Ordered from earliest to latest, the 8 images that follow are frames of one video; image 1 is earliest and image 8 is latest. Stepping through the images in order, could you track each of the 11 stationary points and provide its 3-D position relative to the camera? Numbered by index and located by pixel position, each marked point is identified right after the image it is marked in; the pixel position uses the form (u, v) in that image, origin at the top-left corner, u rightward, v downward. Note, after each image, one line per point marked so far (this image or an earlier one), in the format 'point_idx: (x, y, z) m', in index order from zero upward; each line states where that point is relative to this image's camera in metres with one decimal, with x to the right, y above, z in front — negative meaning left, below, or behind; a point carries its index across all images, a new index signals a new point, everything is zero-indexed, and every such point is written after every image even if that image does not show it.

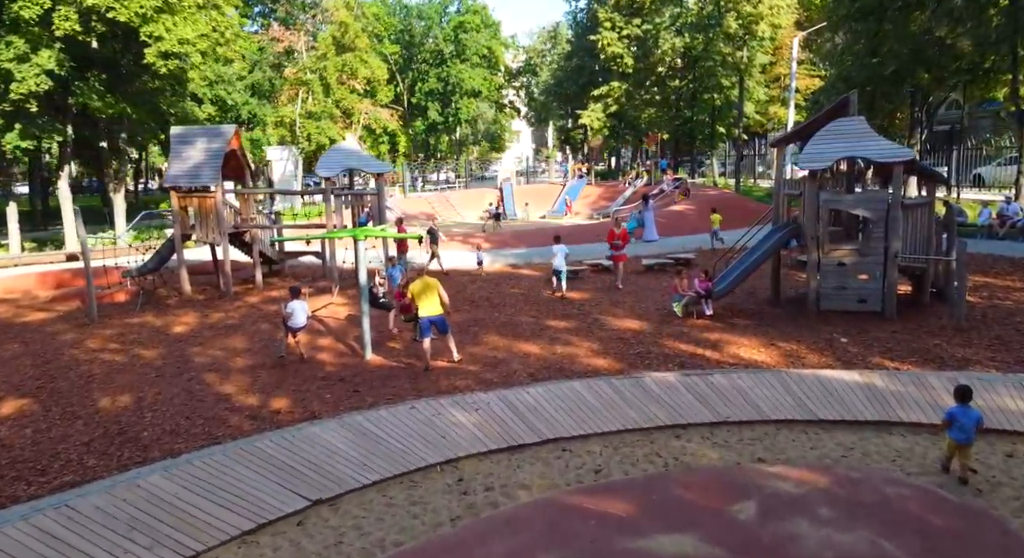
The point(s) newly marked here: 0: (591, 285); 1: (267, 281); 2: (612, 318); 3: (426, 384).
0: (+1.9, -0.2, +15.8) m
1: (-7.0, -0.1, +18.1) m
2: (+2.0, -0.8, +12.7) m
3: (-1.2, -1.5, +9.3) m
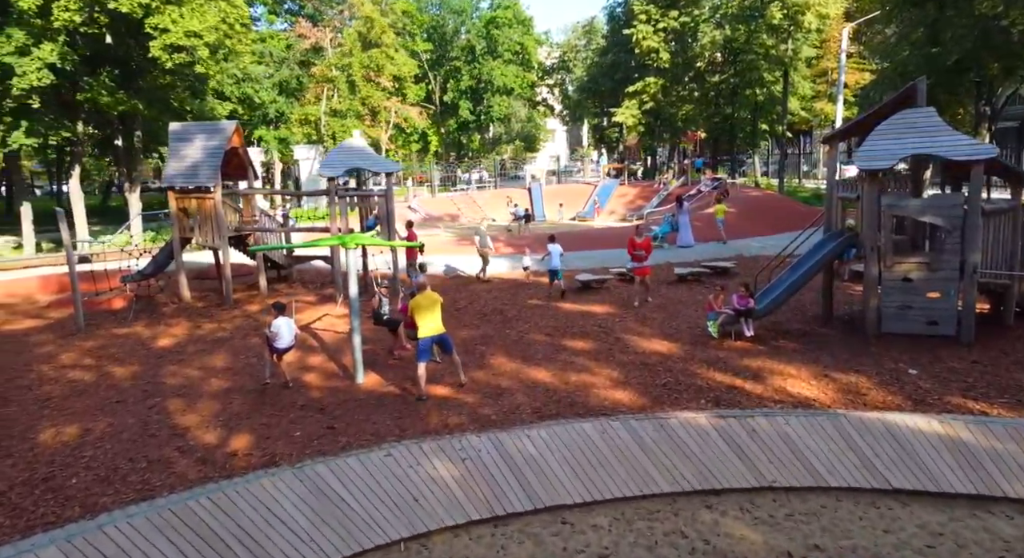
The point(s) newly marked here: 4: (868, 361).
0: (+2.3, -0.4, +14.3) m
1: (-6.5, -0.3, +17.1) m
2: (+2.2, -1.0, +11.2) m
3: (-1.2, -1.7, +7.9) m
4: (+5.4, -1.2, +9.6) m
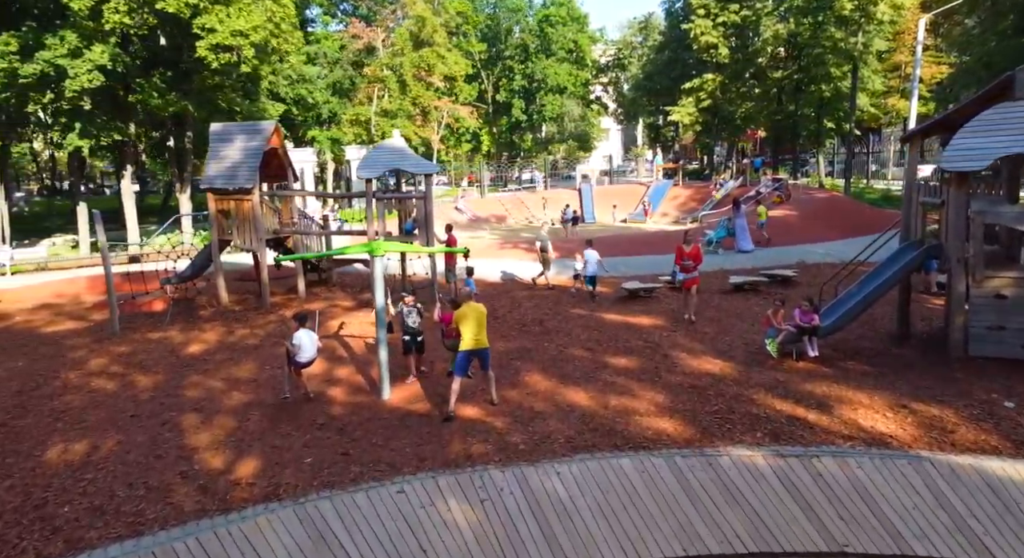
0: (+3.2, -0.6, +13.3) m
1: (-5.3, -0.4, +16.8) m
2: (+2.8, -1.2, +10.2) m
3: (-0.9, -1.9, +7.2) m
4: (+5.8, -1.5, +8.4) m
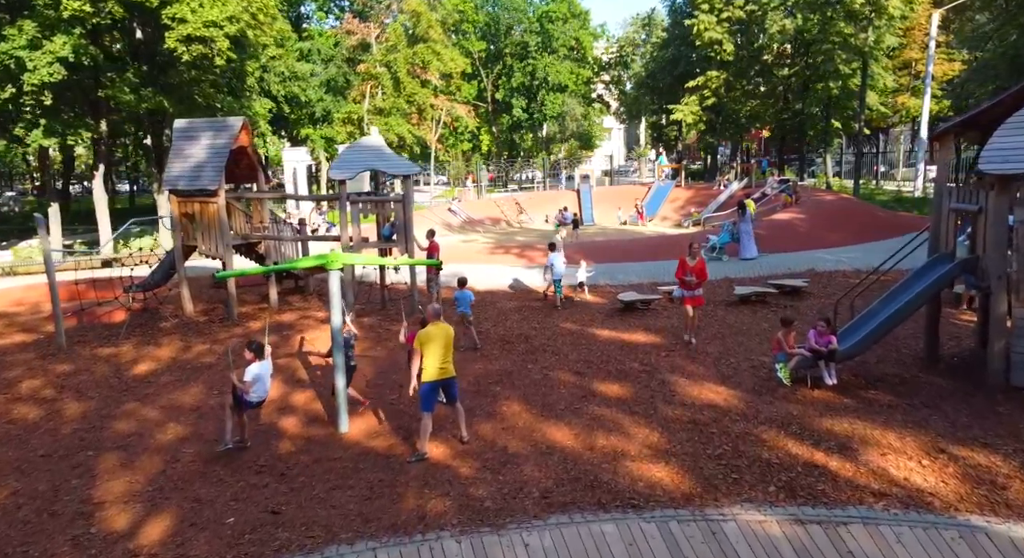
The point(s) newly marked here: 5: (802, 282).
0: (+2.9, -0.8, +12.1) m
1: (-5.6, -0.6, +15.6) m
2: (+2.5, -1.5, +9.0) m
3: (-1.2, -2.1, +6.1) m
4: (+5.5, -1.7, +7.2) m
5: (+6.5, -0.1, +14.3) m
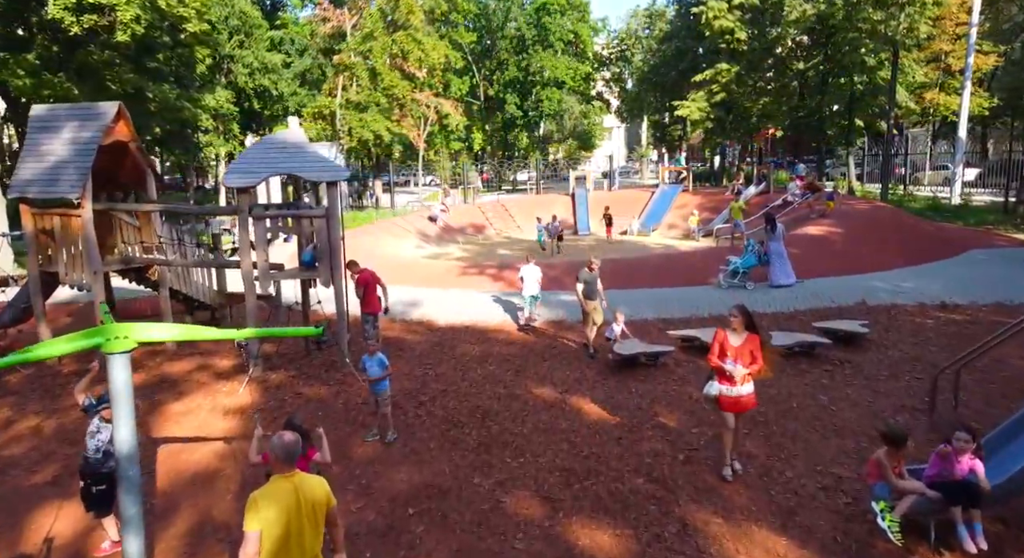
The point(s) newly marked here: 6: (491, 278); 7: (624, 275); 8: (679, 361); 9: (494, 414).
0: (+2.2, -1.5, +8.6) m
1: (-6.2, -1.2, +12.1) m
2: (+1.8, -2.1, +5.5) m
3: (-1.9, -2.8, +2.6) m
4: (+4.9, -2.4, +3.7) m
5: (+5.9, -0.8, +10.8) m
6: (-0.5, 0.0, +16.4) m
7: (+2.9, +0.1, +16.1) m
8: (+2.6, -1.3, +9.9) m
9: (-0.2, -1.7, +8.3) m
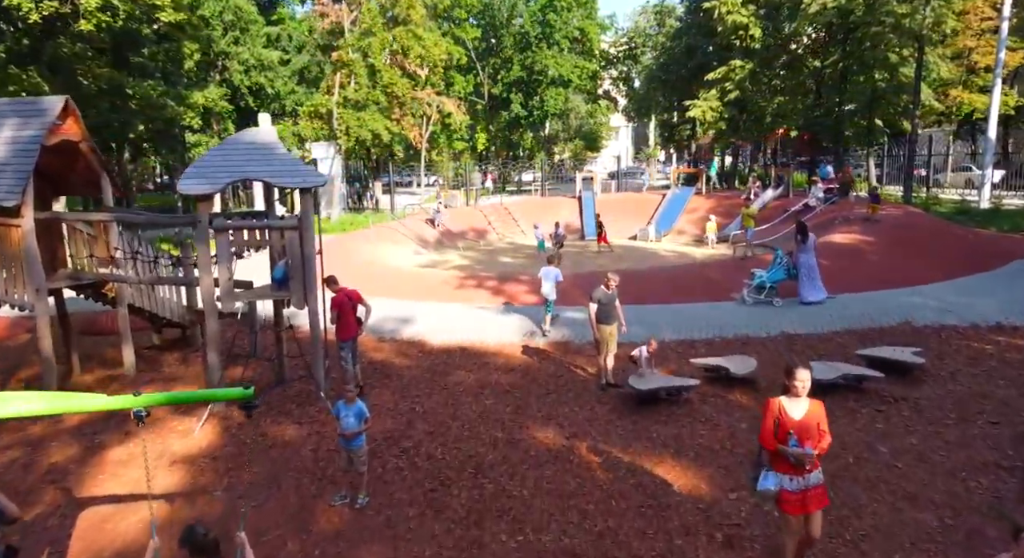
0: (+2.2, -1.8, +7.2) m
1: (-6.2, -1.5, +10.8) m
2: (+1.8, -2.4, +4.1) m
3: (-1.9, -3.1, +1.2) m
4: (+4.8, -2.7, +2.3) m
5: (+5.9, -1.1, +9.4) m
6: (-0.5, -0.3, +15.0) m
7: (+2.9, -0.2, +14.7) m
8: (+2.6, -1.6, +8.6) m
9: (-0.2, -2.0, +6.9) m
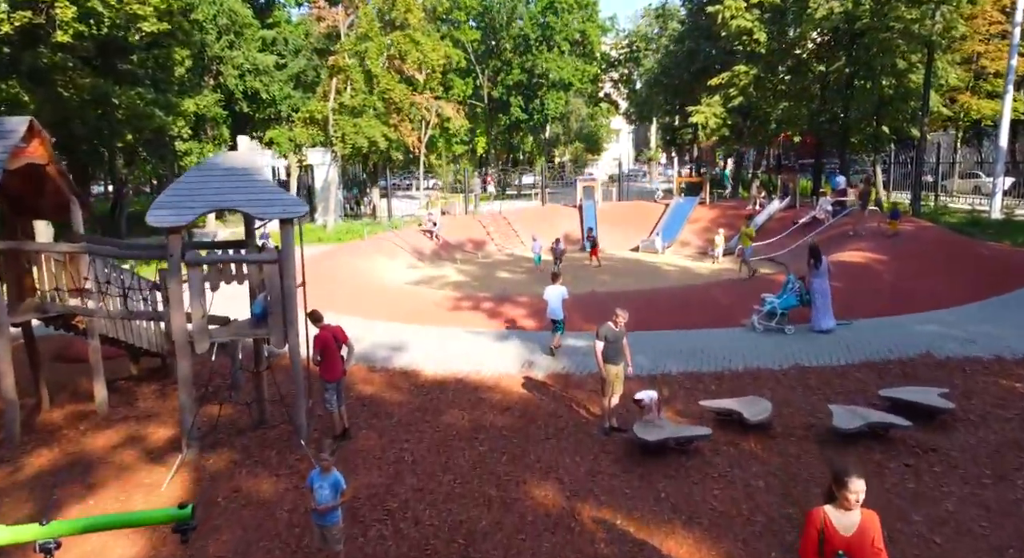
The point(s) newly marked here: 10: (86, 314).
0: (+2.2, -2.3, +6.6) m
1: (-6.3, -2.0, +10.2) m
2: (+1.7, -2.9, +3.5) m
3: (-2.0, -3.6, +0.6) m
4: (+4.8, -3.2, +1.7) m
5: (+5.8, -1.6, +8.7) m
6: (-0.5, -0.8, +14.4) m
7: (+2.9, -0.7, +14.0) m
8: (+2.6, -2.1, +7.9) m
9: (-0.3, -2.5, +6.3) m
10: (-6.1, -0.5, +9.1) m
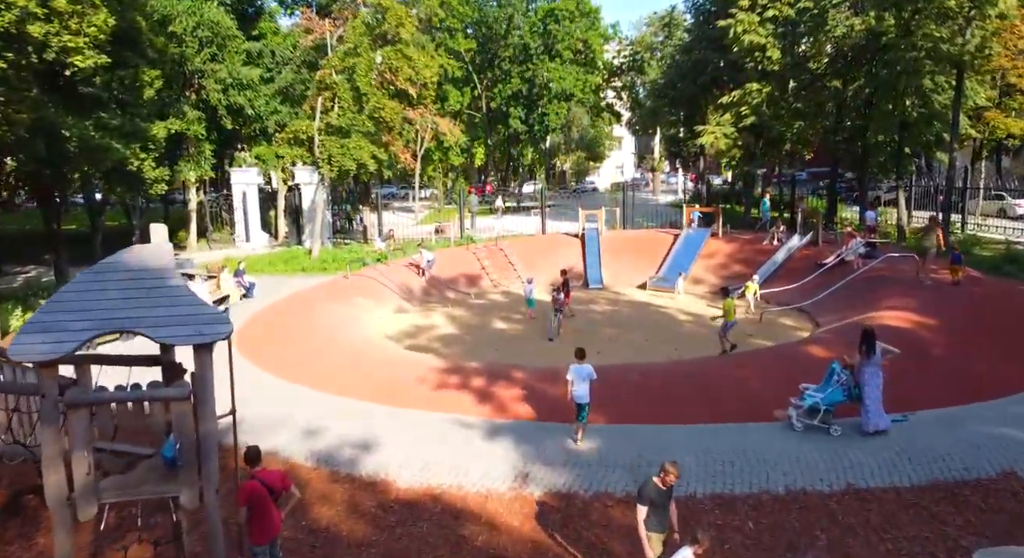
0: (+2.0, -3.7, +4.6) m
1: (-6.4, -3.4, +8.2) m
2: (+1.6, -4.3, +1.5) m
3: (-2.1, -4.9, -1.4) m
4: (+4.6, -4.6, -0.3) m
5: (+5.7, -3.0, +6.7) m
6: (-0.7, -2.2, +12.4) m
7: (+2.7, -2.1, +12.1) m
8: (+2.4, -3.5, +5.9) m
9: (-0.4, -3.9, +4.3) m
10: (-6.3, -1.9, +7.1) m
